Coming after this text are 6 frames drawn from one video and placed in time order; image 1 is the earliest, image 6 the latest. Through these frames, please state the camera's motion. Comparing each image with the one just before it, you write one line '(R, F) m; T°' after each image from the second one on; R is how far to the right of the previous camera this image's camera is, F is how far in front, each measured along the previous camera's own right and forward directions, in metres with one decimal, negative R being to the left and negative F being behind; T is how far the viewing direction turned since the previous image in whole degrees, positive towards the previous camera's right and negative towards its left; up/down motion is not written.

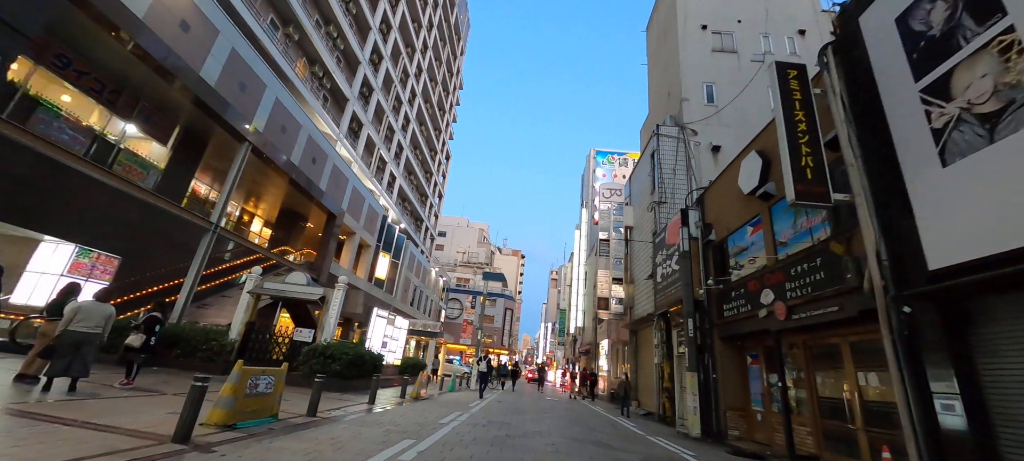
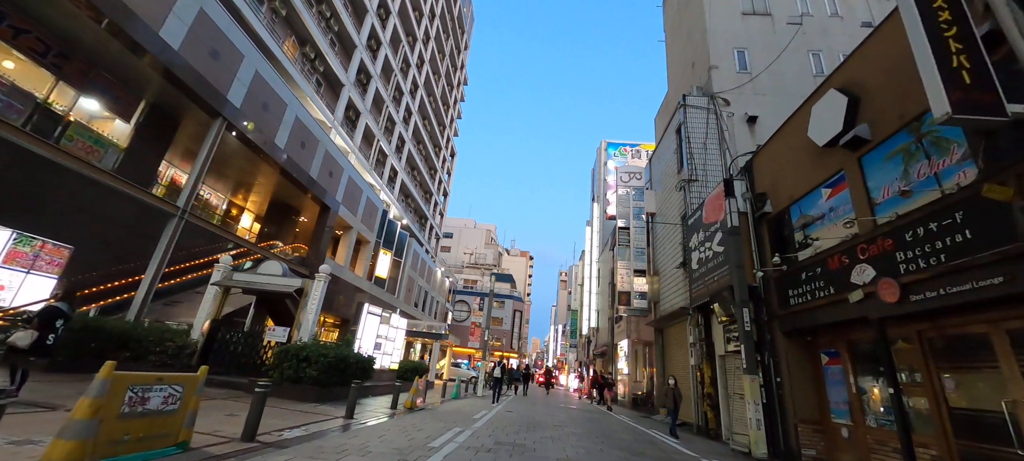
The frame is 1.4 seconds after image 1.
(-0.1, +2.1) m; -1°
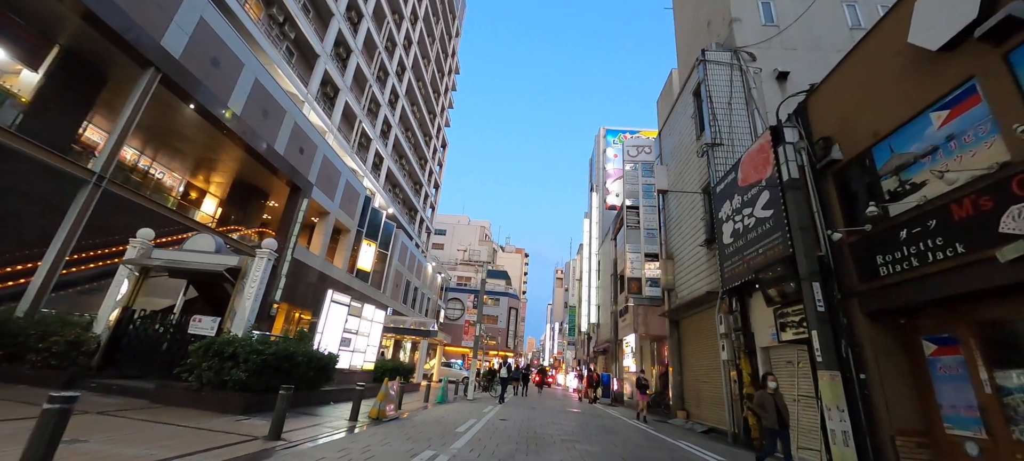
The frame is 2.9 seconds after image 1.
(0.0, +2.3) m; +1°
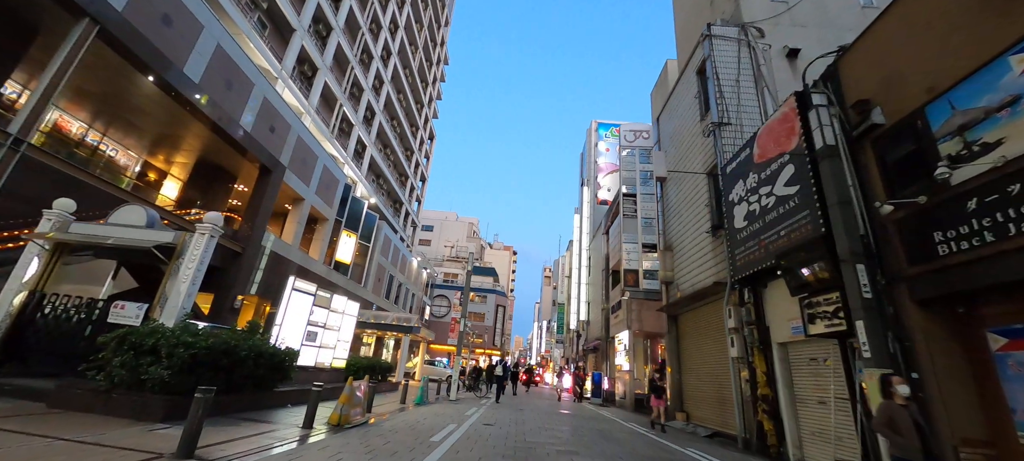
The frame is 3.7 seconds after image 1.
(0.0, +1.2) m; +2°
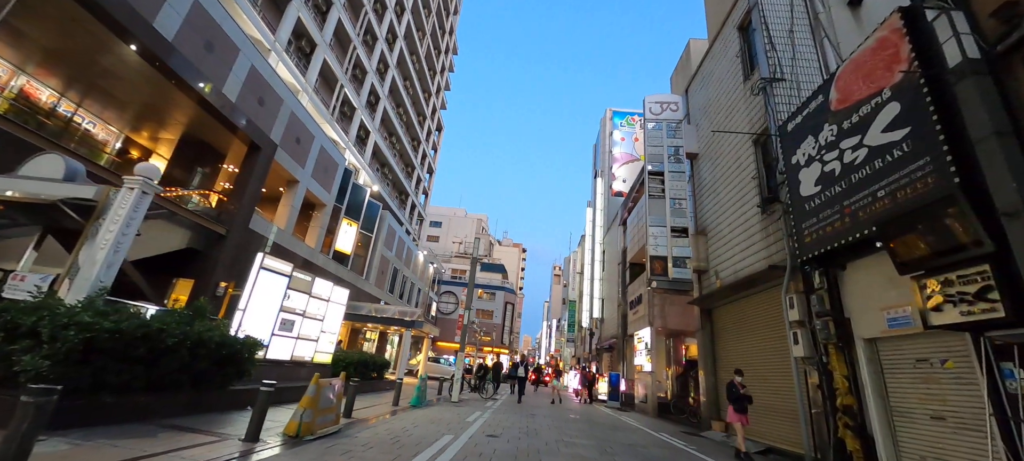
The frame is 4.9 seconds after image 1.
(0.0, +1.7) m; -1°
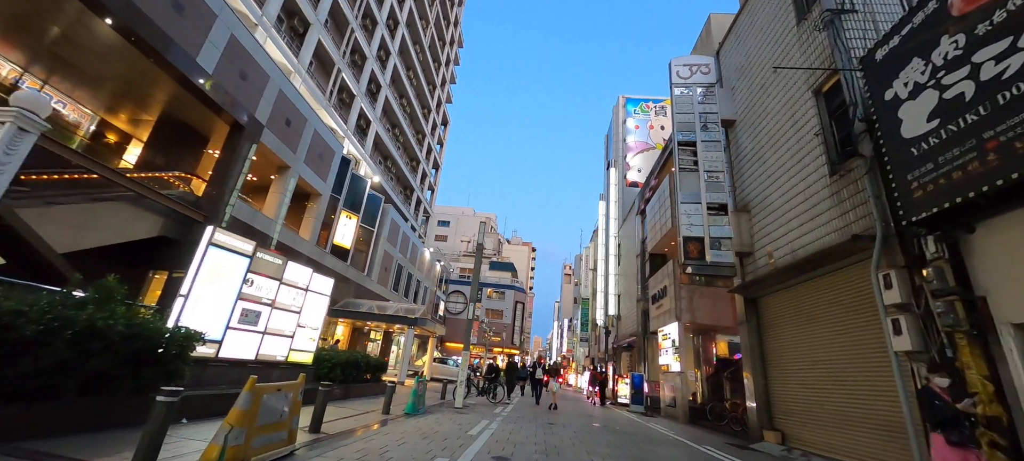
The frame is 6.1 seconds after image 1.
(0.0, +1.7) m; -1°
